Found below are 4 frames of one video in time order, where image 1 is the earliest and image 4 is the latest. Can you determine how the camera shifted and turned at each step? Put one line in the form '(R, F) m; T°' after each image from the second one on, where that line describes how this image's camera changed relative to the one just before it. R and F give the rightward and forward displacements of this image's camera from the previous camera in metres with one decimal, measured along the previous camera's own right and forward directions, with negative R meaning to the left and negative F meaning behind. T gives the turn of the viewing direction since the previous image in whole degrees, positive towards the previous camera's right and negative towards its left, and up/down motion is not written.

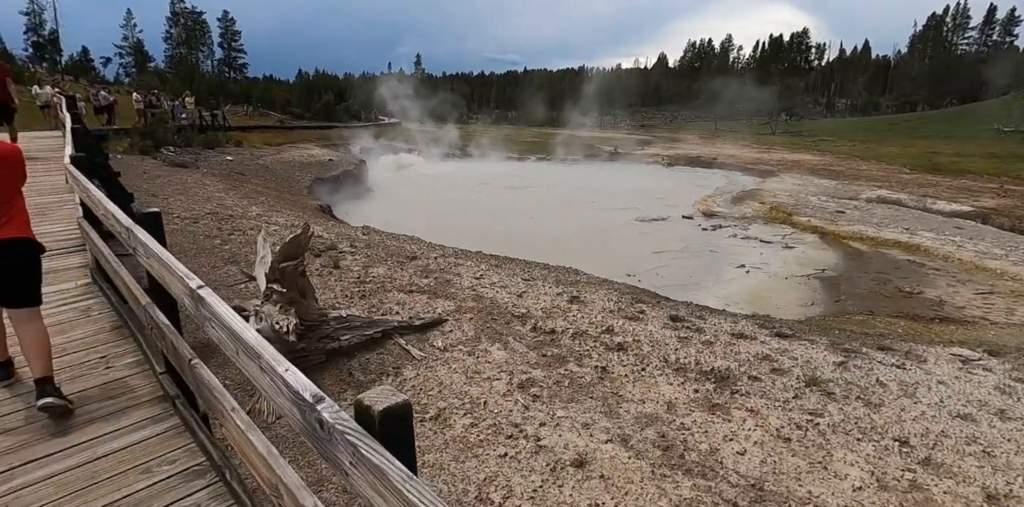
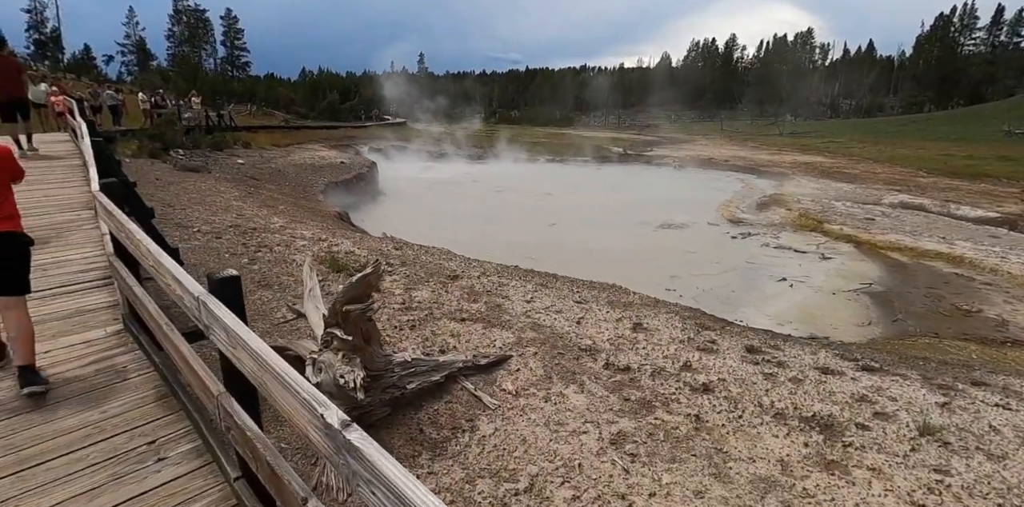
(-0.7, +0.6) m; 0°
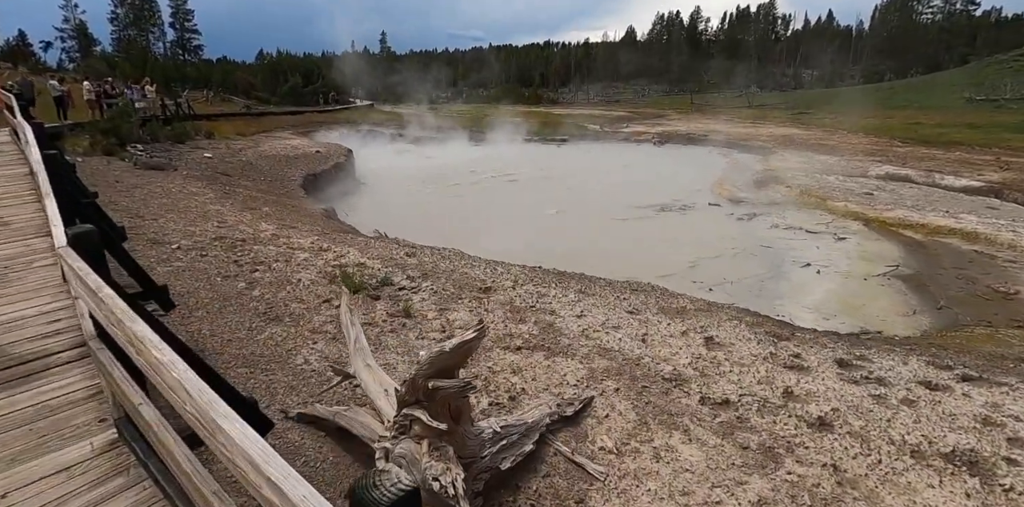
(-0.9, +1.0) m; +3°
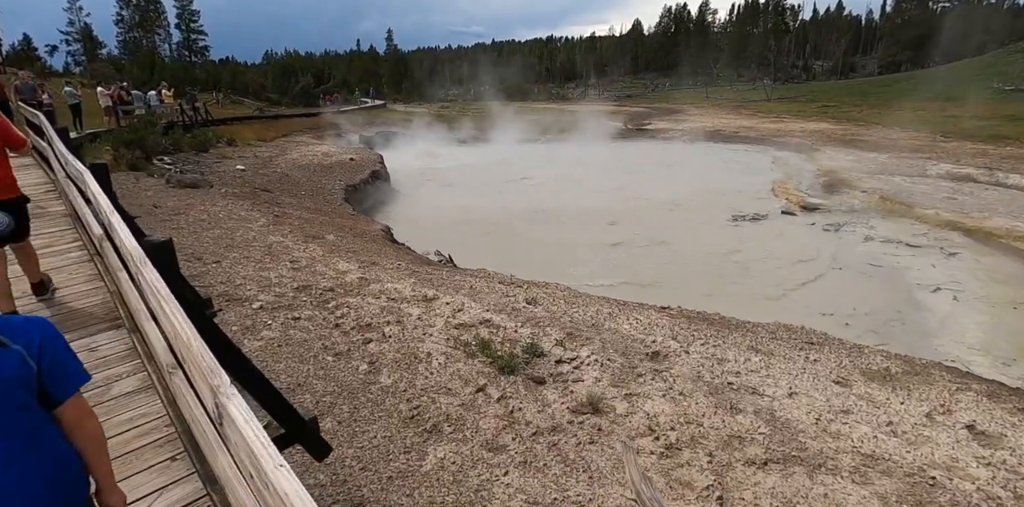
(-1.7, +1.4) m; 0°
